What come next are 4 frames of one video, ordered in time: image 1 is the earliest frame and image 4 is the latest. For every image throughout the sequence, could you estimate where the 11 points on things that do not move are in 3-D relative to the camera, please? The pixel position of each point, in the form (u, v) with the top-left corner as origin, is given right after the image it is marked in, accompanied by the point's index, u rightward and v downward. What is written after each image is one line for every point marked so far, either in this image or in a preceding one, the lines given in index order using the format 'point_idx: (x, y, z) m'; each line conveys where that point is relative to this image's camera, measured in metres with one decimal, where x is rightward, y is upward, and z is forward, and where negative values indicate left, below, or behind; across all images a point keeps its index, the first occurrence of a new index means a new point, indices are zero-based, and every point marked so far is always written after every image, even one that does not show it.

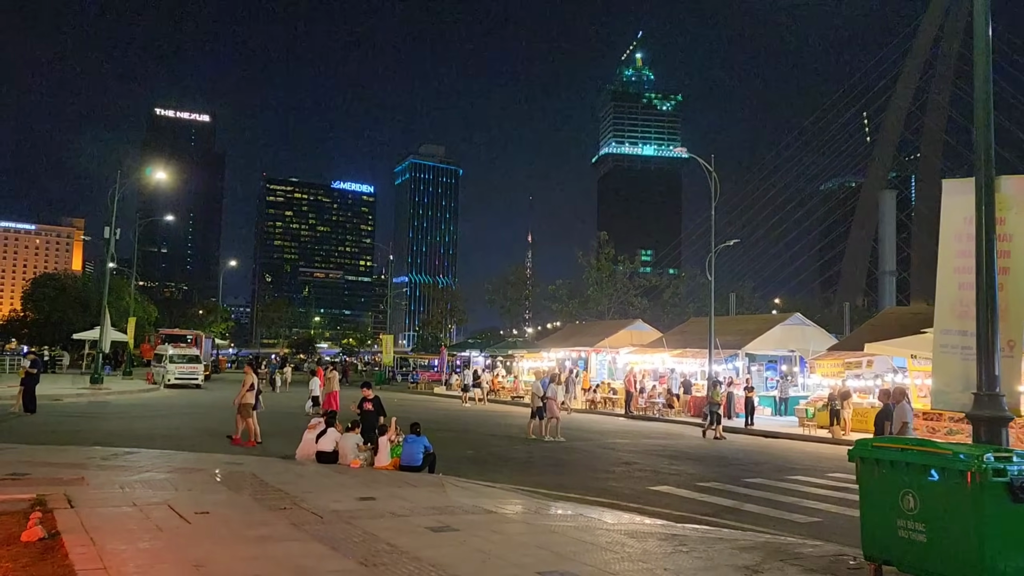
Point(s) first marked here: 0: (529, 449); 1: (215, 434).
0: (+0.3, -3.3, +17.9) m
1: (-6.4, -3.2, +19.2) m
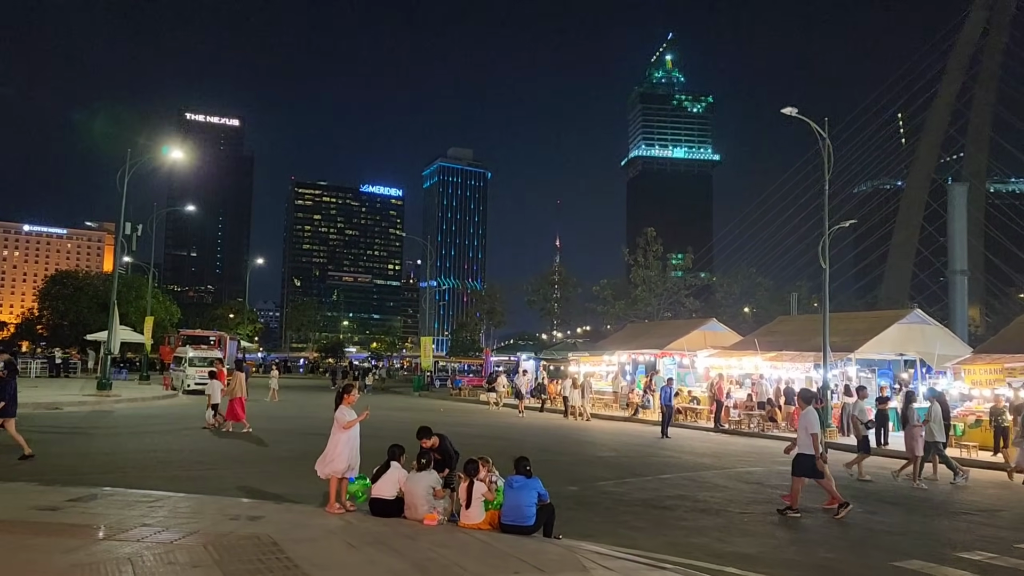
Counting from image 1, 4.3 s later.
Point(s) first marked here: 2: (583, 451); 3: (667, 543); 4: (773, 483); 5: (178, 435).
0: (+2.0, -2.9, +13.2) m
1: (-4.6, -2.8, +14.7) m
2: (+1.5, -3.4, +18.2) m
3: (+1.6, -2.6, +9.1) m
4: (+4.1, -3.1, +13.9) m
5: (-7.0, -3.1, +18.5) m
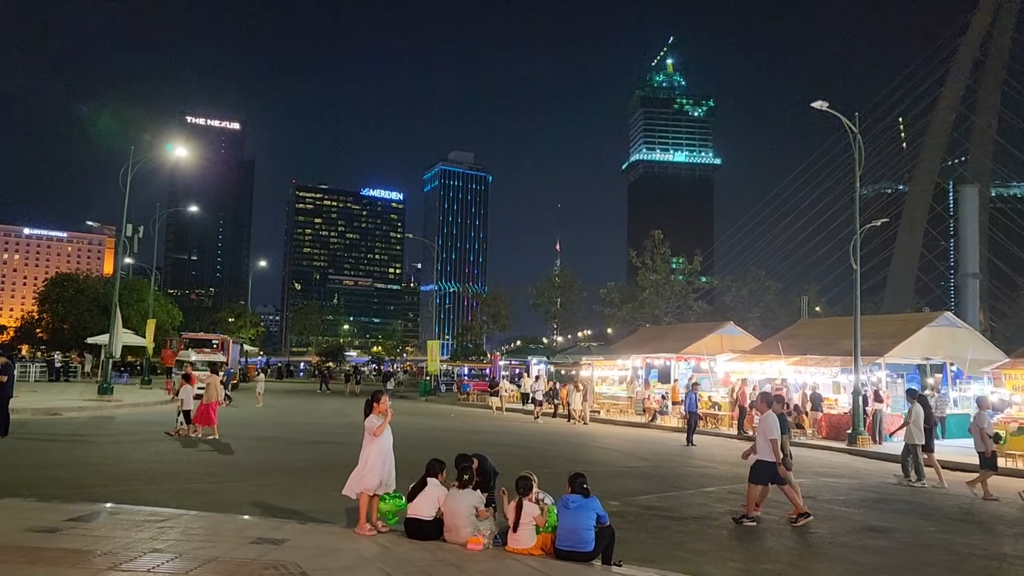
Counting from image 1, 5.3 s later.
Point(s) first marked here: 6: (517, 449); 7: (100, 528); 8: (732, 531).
0: (+2.5, -2.9, +12.2) m
1: (-4.2, -2.8, +13.8) m
2: (+2.0, -3.4, +17.2) m
3: (+2.1, -2.6, +8.2) m
4: (+4.6, -3.1, +12.9) m
5: (-6.6, -3.1, +17.5) m
6: (+0.2, -3.6, +19.8) m
7: (-3.8, -2.2, +8.2) m
8: (+2.5, -2.7, +9.9) m
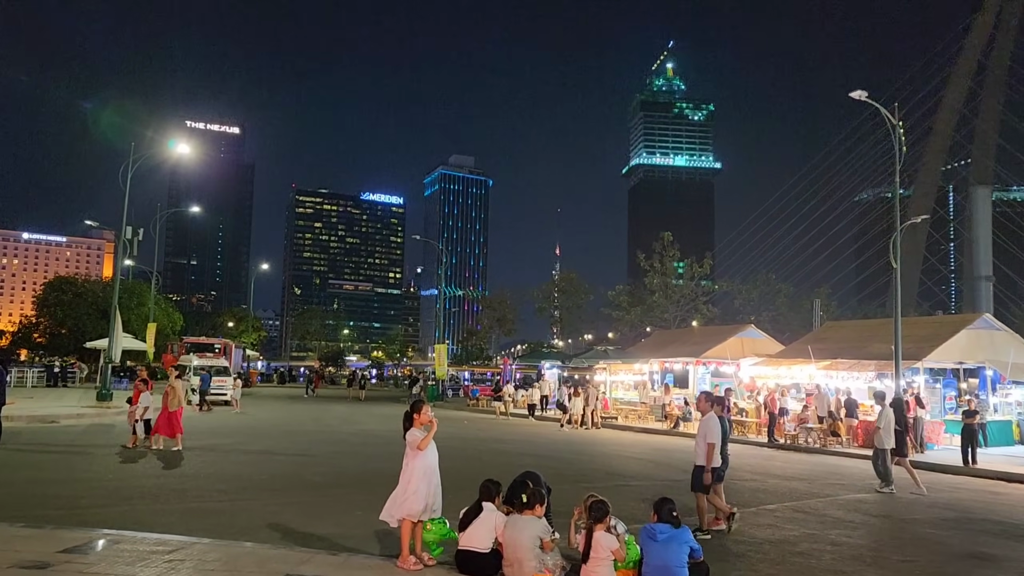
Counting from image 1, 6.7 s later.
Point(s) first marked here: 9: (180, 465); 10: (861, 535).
0: (+3.1, -2.9, +11.0) m
1: (-3.6, -2.8, +12.6) m
2: (+2.5, -3.3, +16.0) m
3: (+2.6, -2.5, +6.9) m
4: (+5.2, -3.0, +11.7) m
5: (-6.0, -3.1, +16.3) m
6: (+0.7, -3.6, +18.5) m
7: (-3.3, -2.2, +6.9) m
8: (+3.0, -2.7, +8.7) m
9: (-4.8, -3.0, +15.0) m
10: (+3.9, -2.8, +9.9) m
